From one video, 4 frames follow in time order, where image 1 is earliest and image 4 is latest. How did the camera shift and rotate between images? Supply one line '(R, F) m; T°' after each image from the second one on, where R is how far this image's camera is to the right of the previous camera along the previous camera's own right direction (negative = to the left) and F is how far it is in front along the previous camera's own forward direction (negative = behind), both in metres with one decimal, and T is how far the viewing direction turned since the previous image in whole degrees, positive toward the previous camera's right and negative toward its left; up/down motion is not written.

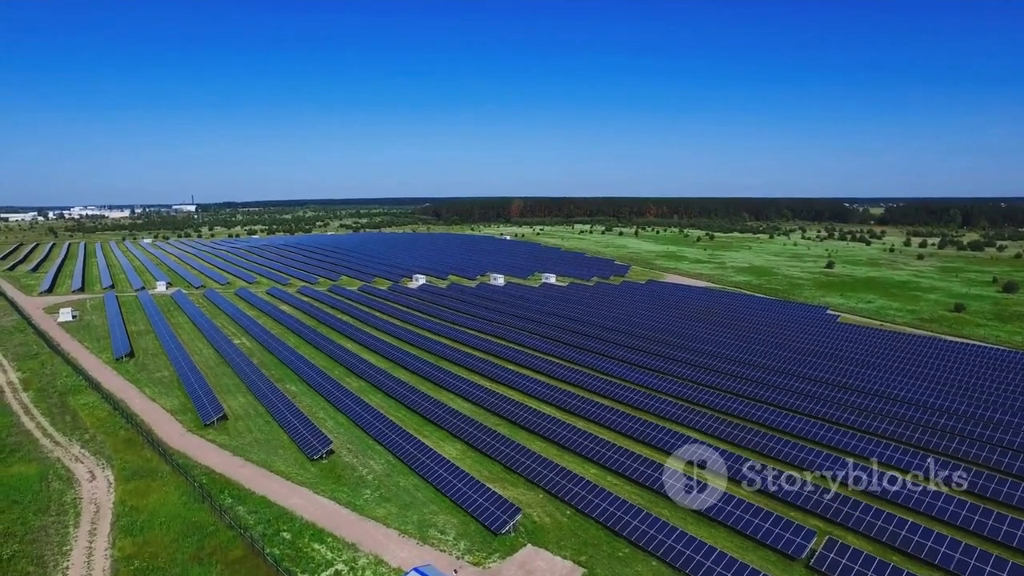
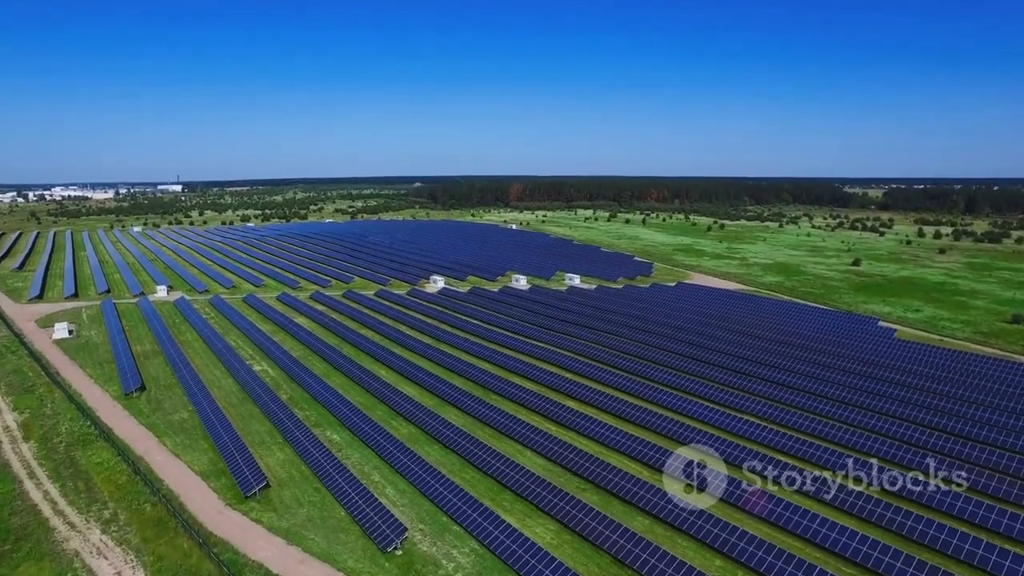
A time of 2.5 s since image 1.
(-4.0, +3.7) m; +1°
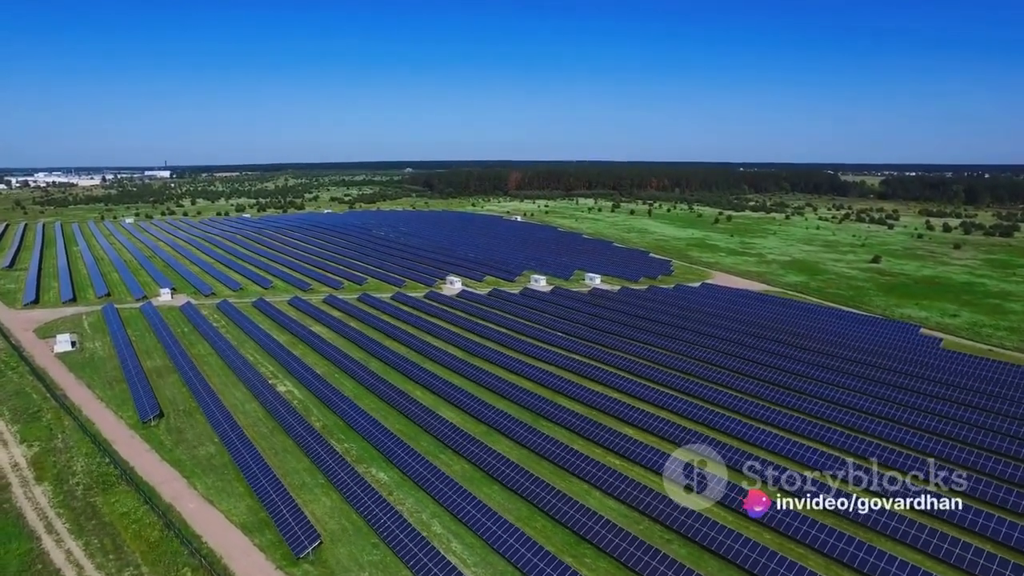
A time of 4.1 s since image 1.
(-3.2, +2.4) m; +1°
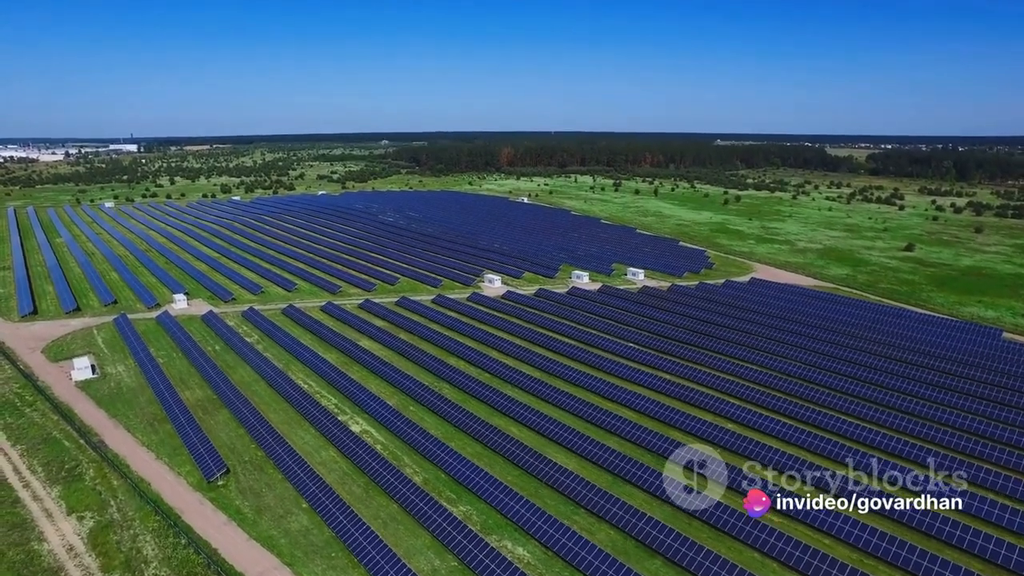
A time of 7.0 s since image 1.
(-6.8, +4.2) m; +3°
